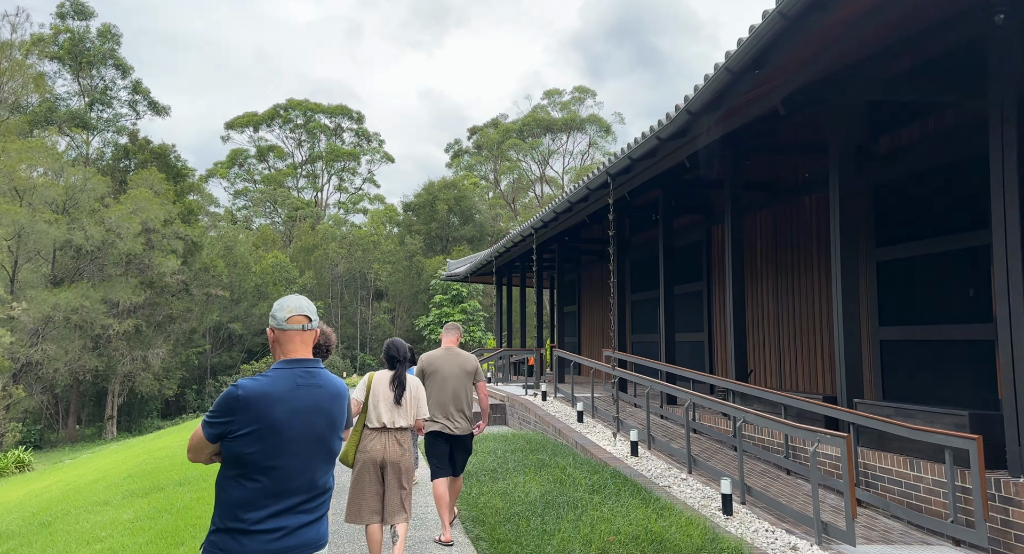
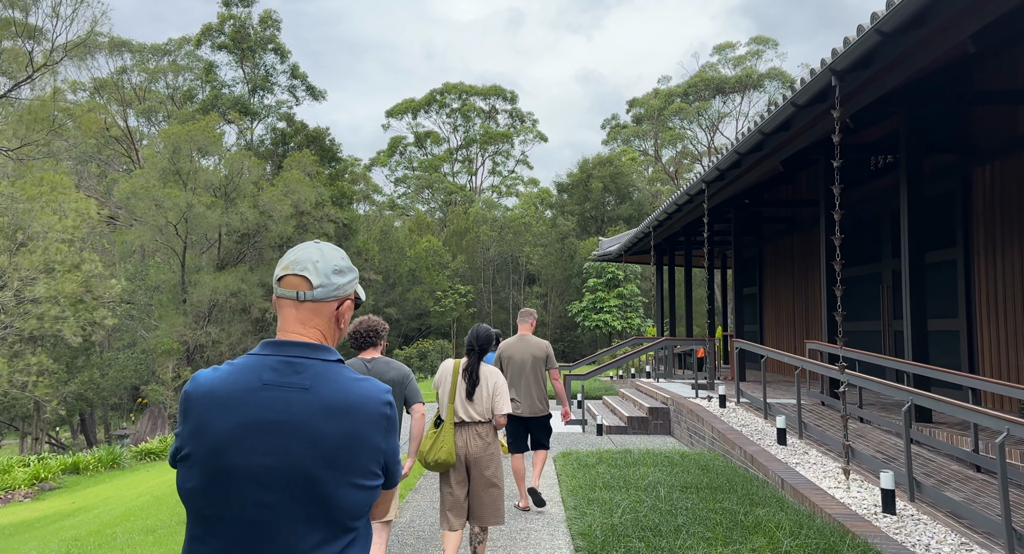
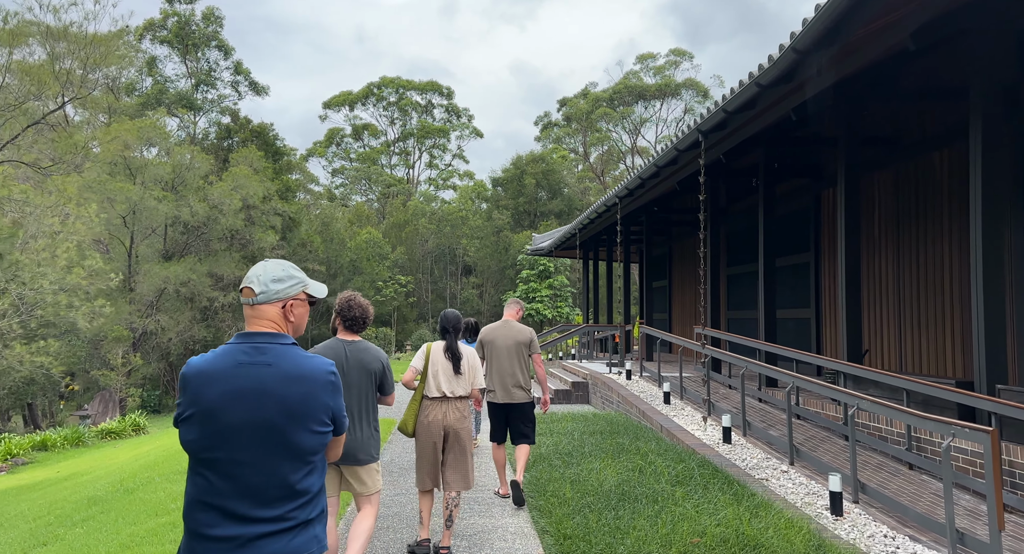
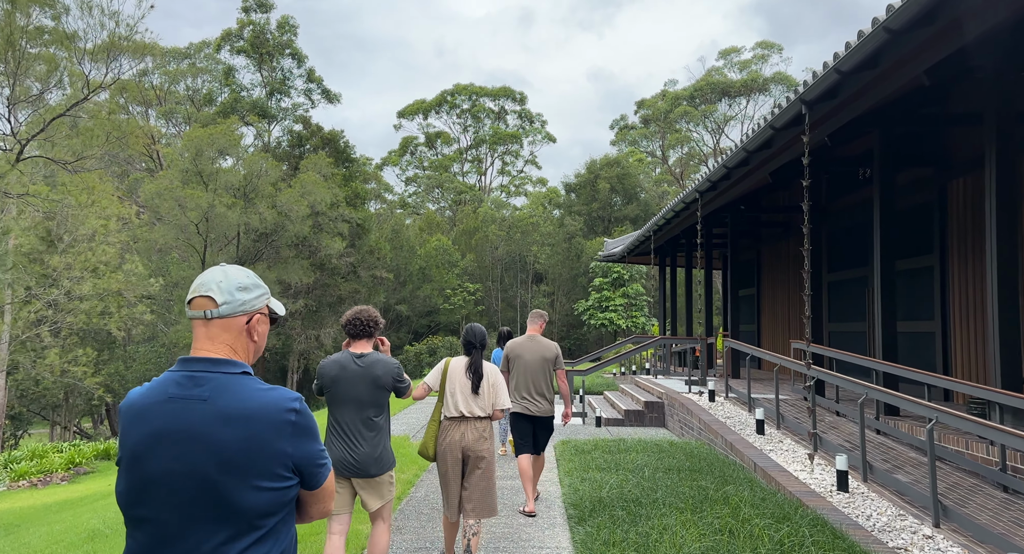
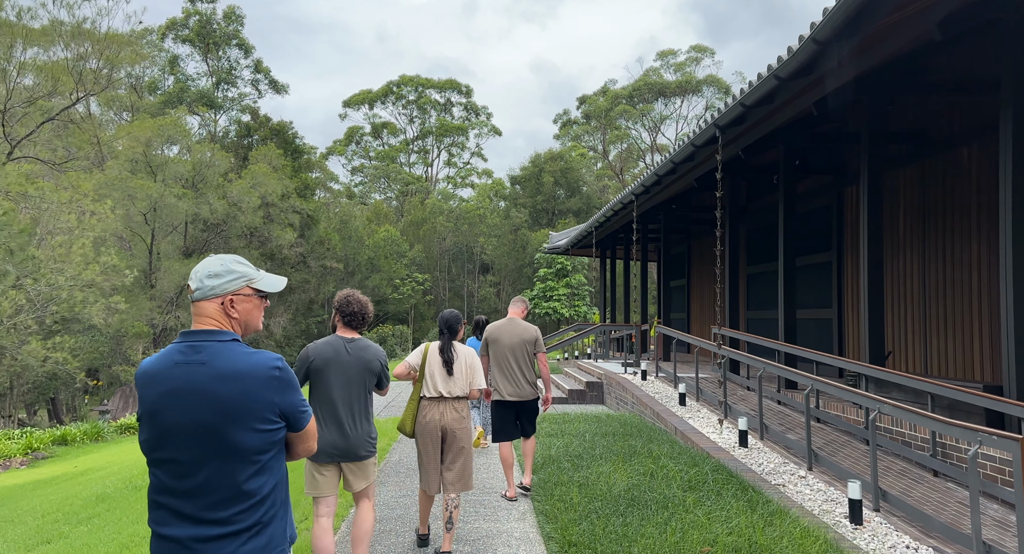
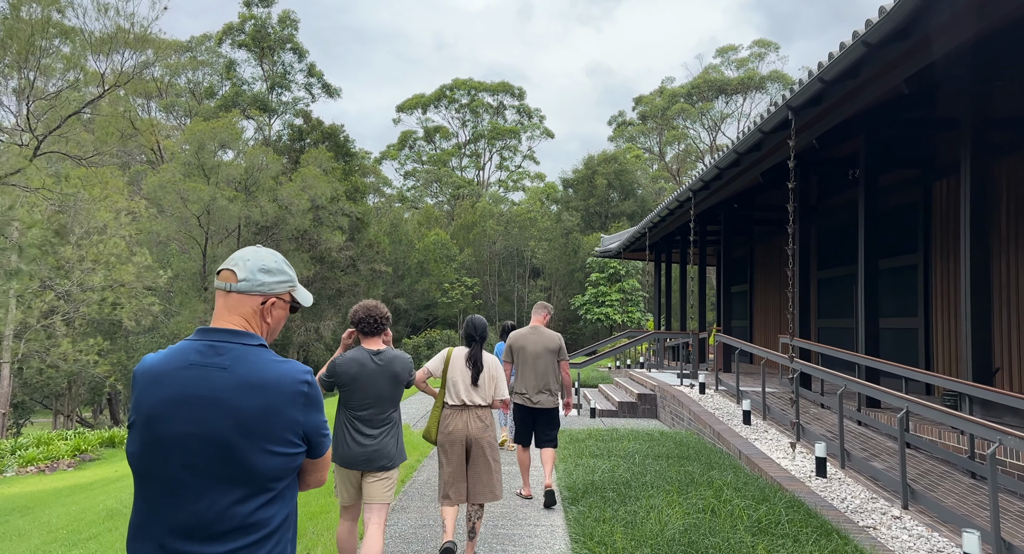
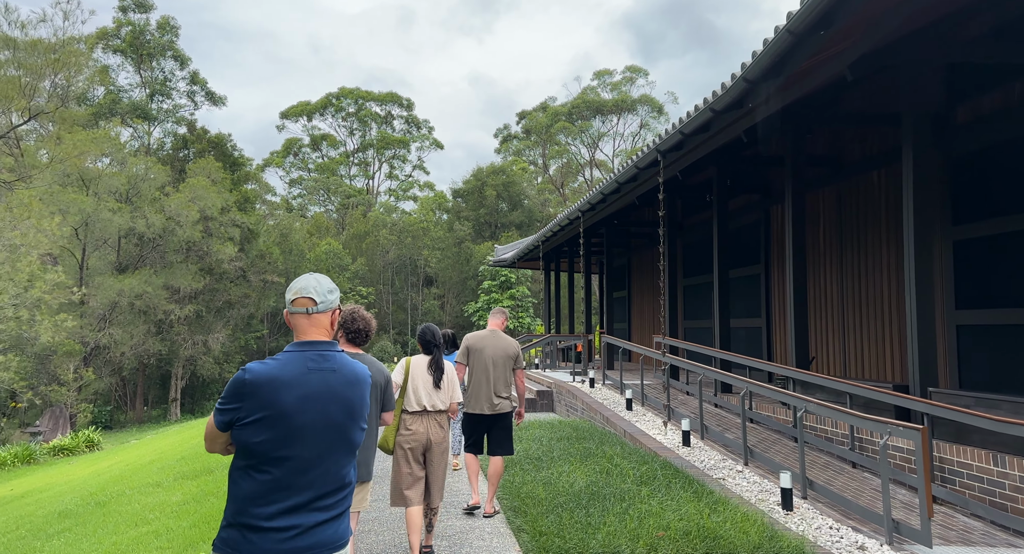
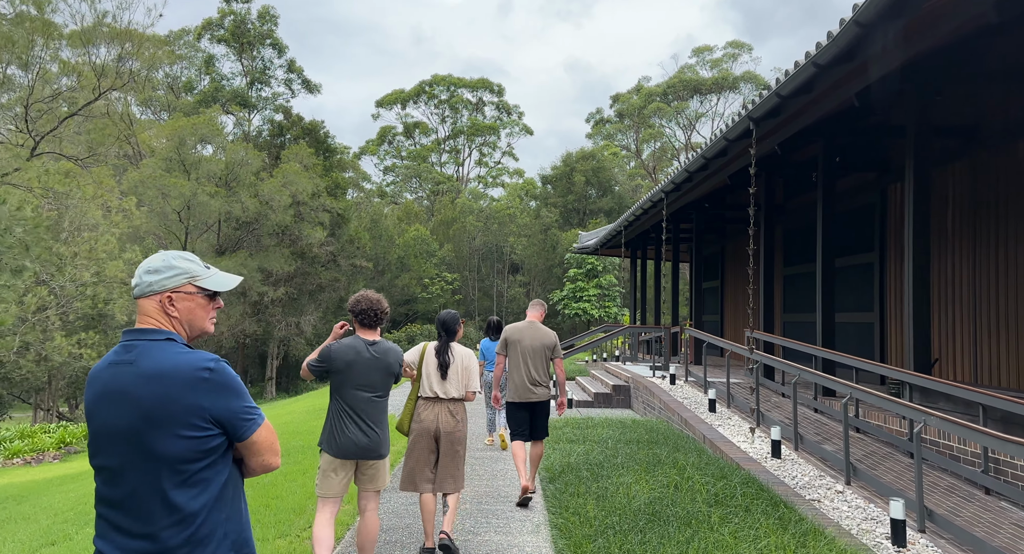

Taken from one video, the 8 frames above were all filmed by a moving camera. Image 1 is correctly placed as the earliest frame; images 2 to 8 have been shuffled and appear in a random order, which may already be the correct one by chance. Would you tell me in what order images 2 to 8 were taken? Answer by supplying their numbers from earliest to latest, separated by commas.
7, 3, 5, 8, 6, 4, 2
